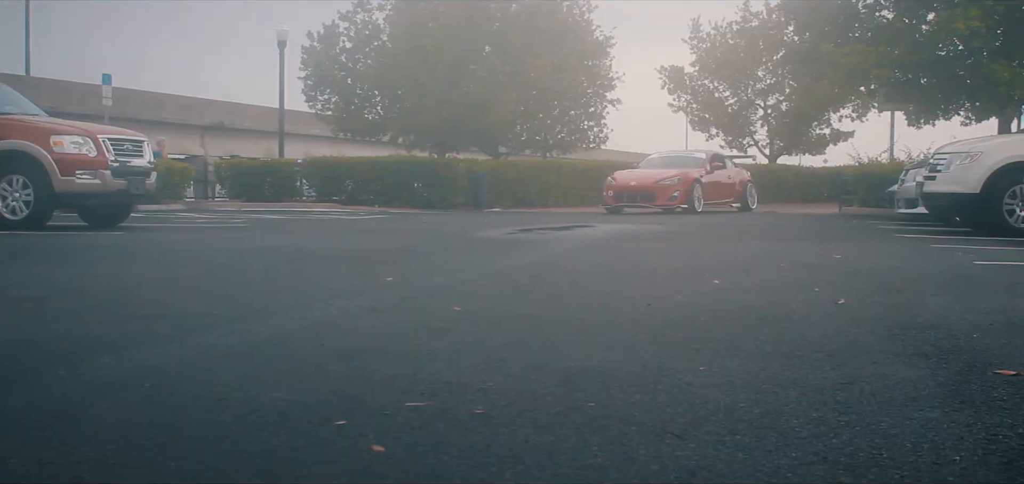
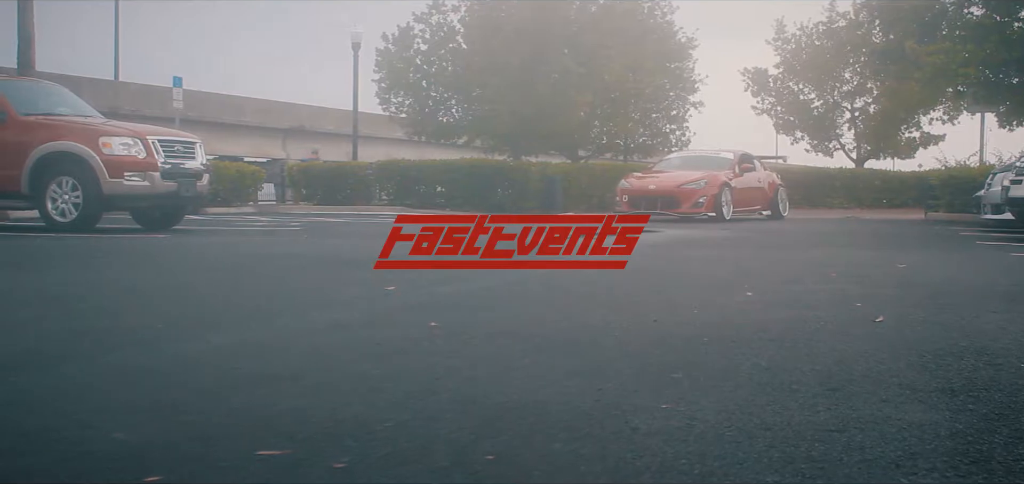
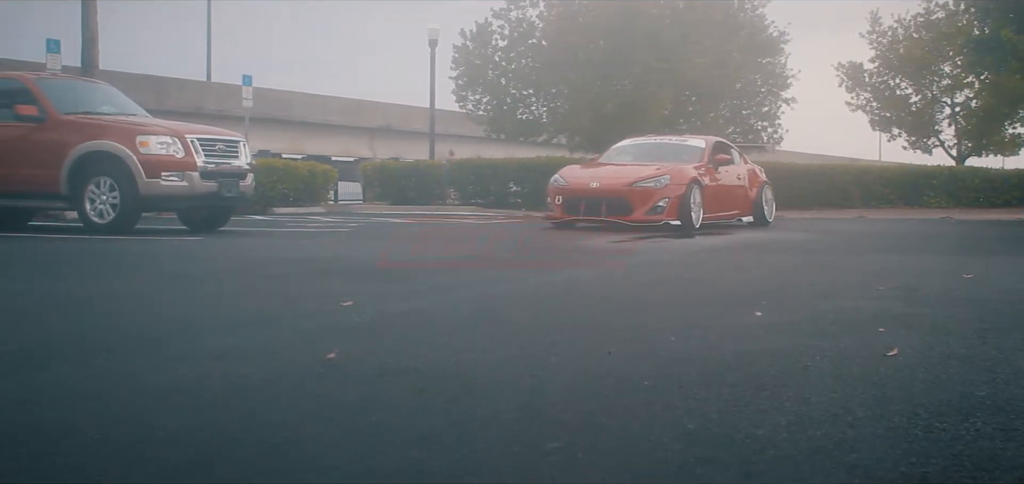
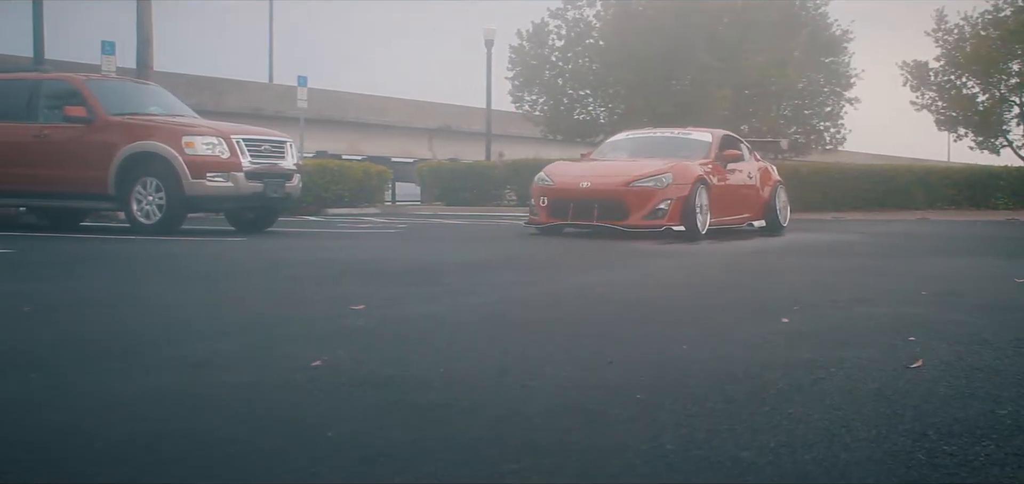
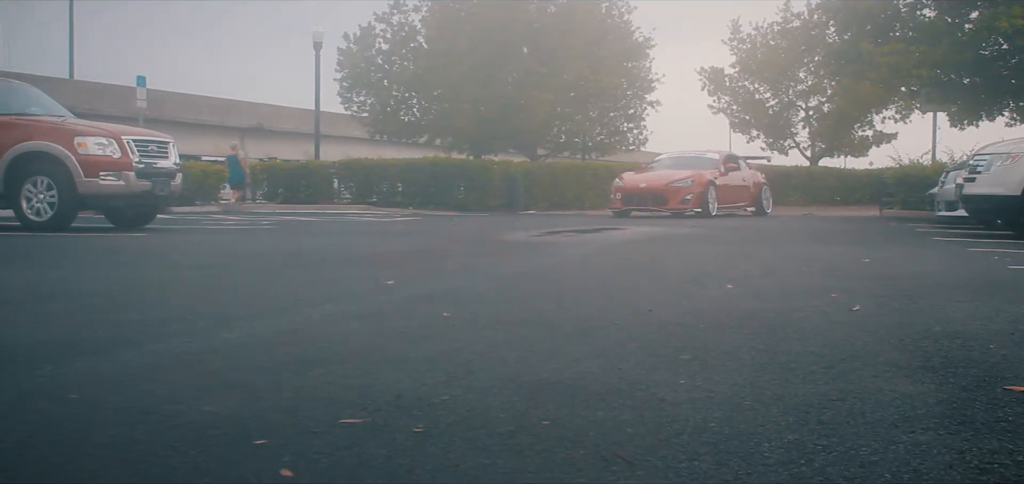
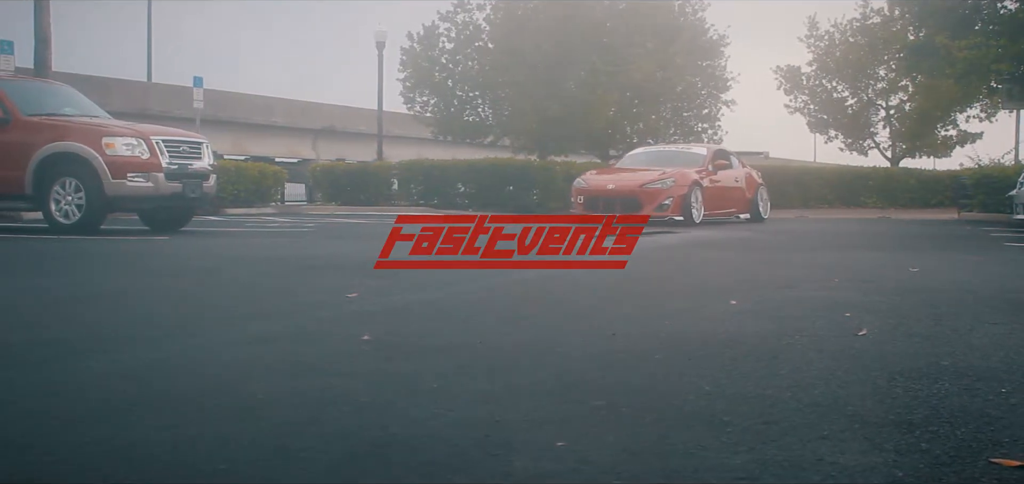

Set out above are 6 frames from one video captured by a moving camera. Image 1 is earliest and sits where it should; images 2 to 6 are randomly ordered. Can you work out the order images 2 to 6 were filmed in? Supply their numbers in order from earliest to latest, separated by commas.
5, 2, 6, 3, 4
